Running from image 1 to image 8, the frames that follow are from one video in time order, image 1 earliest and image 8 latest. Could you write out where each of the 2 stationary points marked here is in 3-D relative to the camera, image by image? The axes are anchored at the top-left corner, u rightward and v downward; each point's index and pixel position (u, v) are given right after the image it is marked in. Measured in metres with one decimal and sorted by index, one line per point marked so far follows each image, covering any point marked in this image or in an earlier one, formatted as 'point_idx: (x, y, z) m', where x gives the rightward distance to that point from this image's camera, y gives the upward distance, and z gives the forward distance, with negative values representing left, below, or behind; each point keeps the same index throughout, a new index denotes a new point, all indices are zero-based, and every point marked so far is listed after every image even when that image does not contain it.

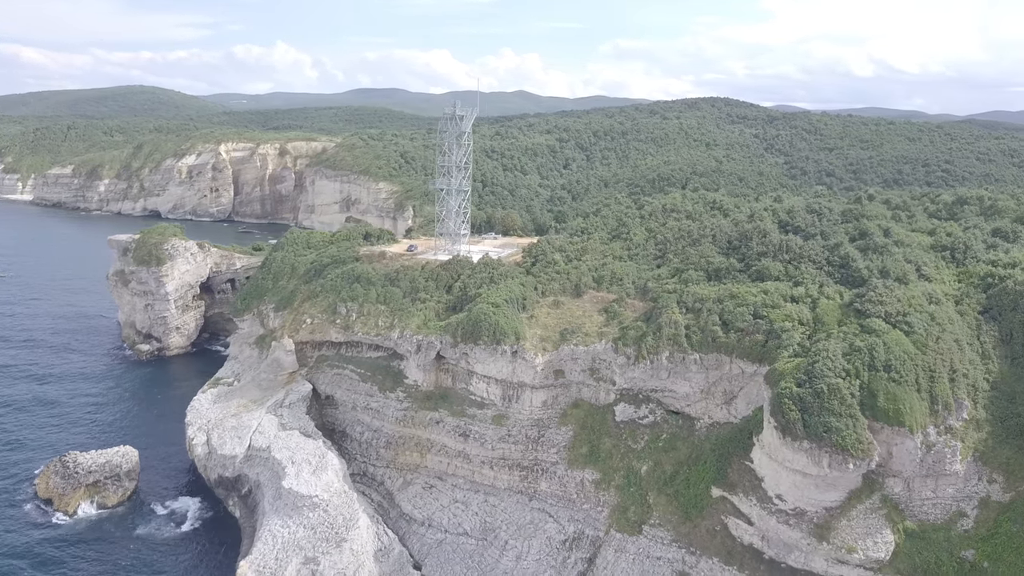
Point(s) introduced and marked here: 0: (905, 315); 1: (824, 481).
0: (+11.6, -0.8, +19.6) m
1: (+7.9, -4.9, +17.1) m
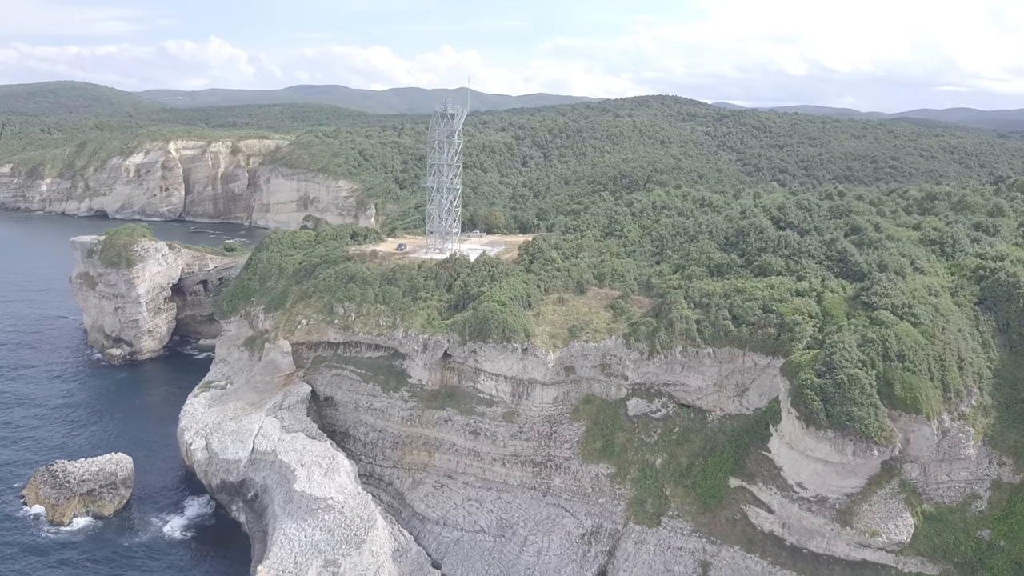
0: (+12.2, -0.6, +20.5) m
1: (+8.8, -4.7, +17.7) m
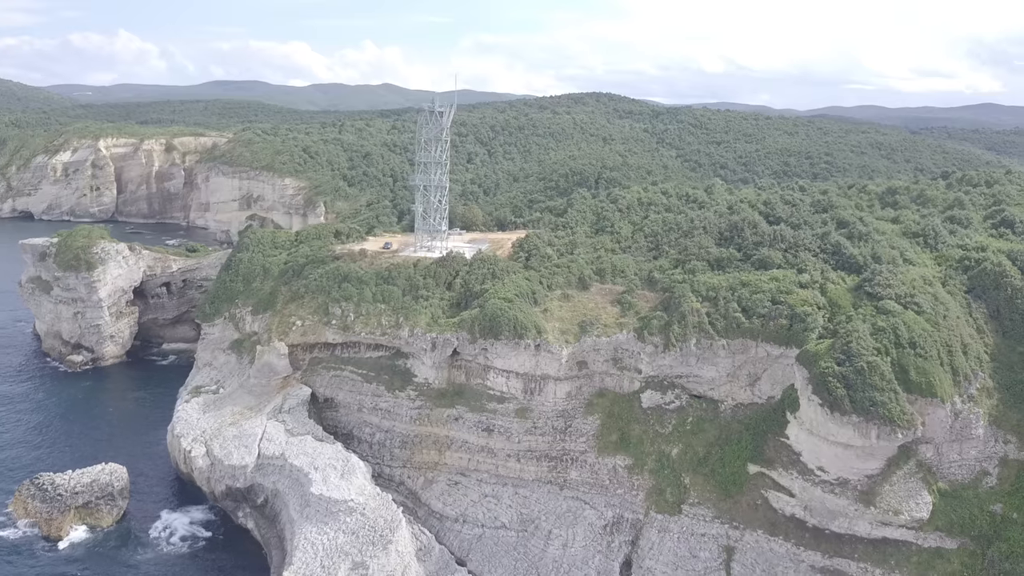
0: (+12.9, -0.3, +21.7) m
1: (+9.8, -4.5, +18.6) m
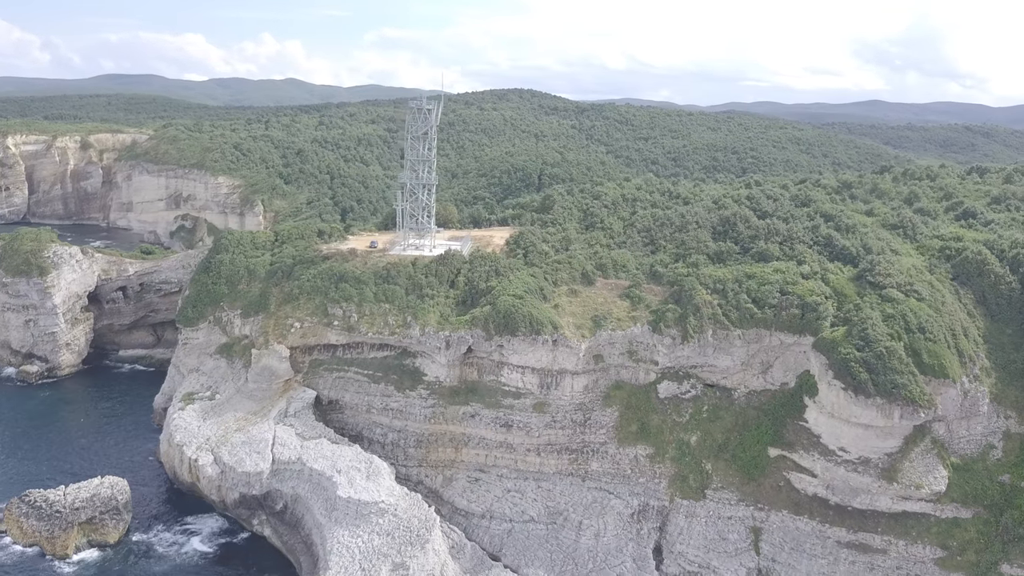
0: (+13.7, +0.1, +23.2) m
1: (+11.0, -4.2, +19.8) m
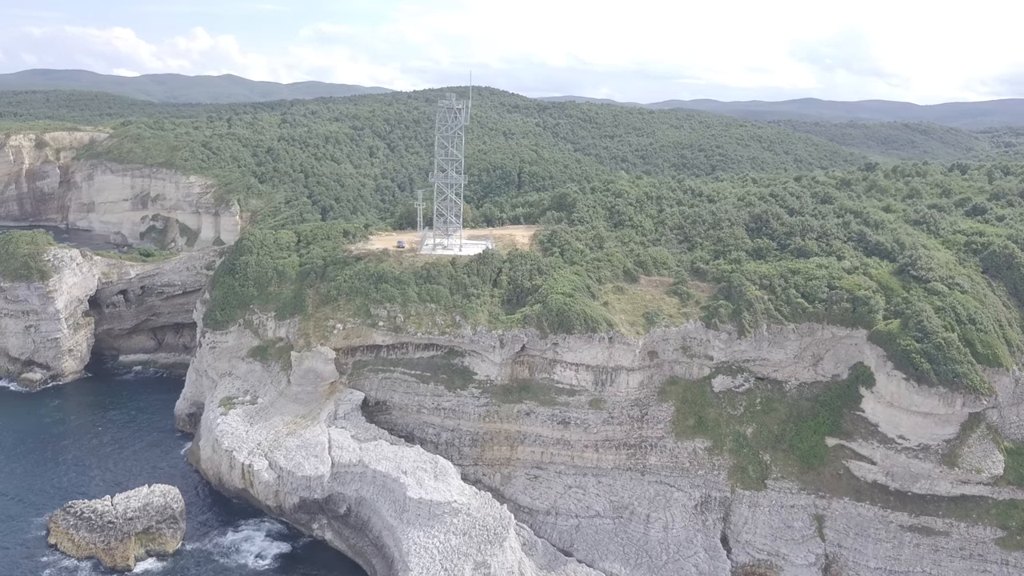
0: (+15.8, +0.4, +24.2) m
1: (+13.3, -4.0, +20.7) m
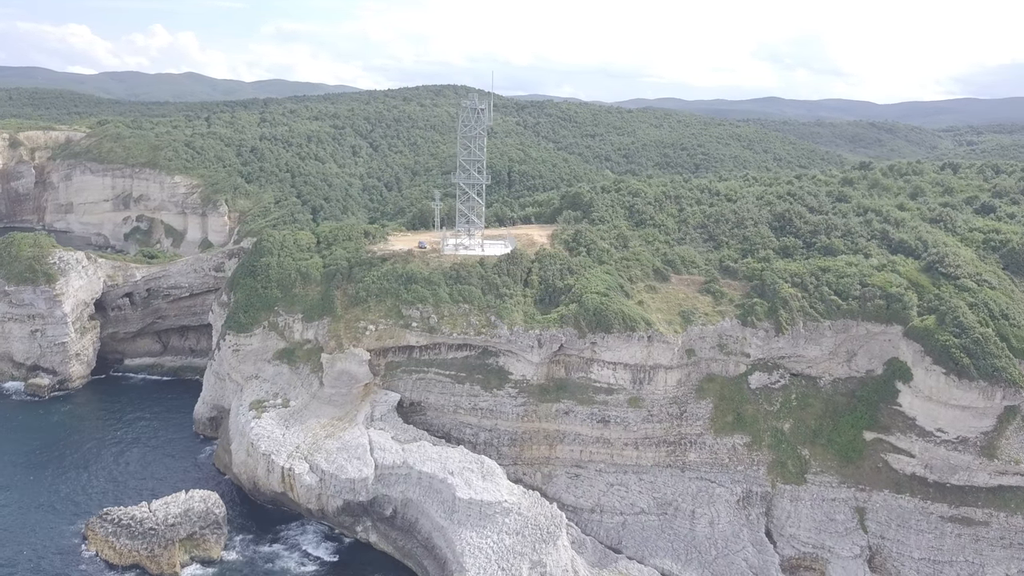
0: (+17.2, +0.5, +24.8) m
1: (+14.9, -3.9, +21.3) m
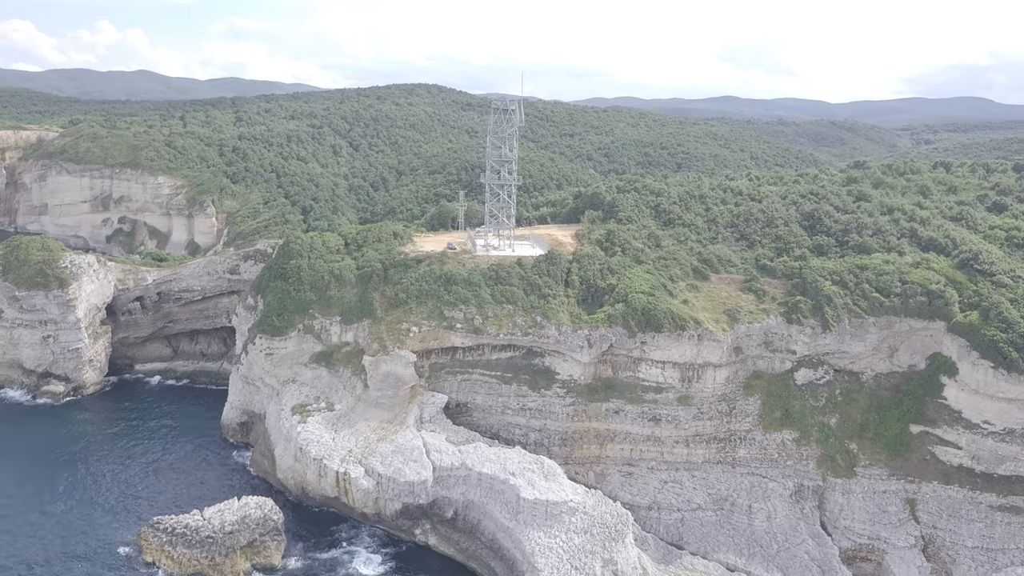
0: (+19.1, +0.6, +25.7) m
1: (+17.0, -3.8, +22.0) m
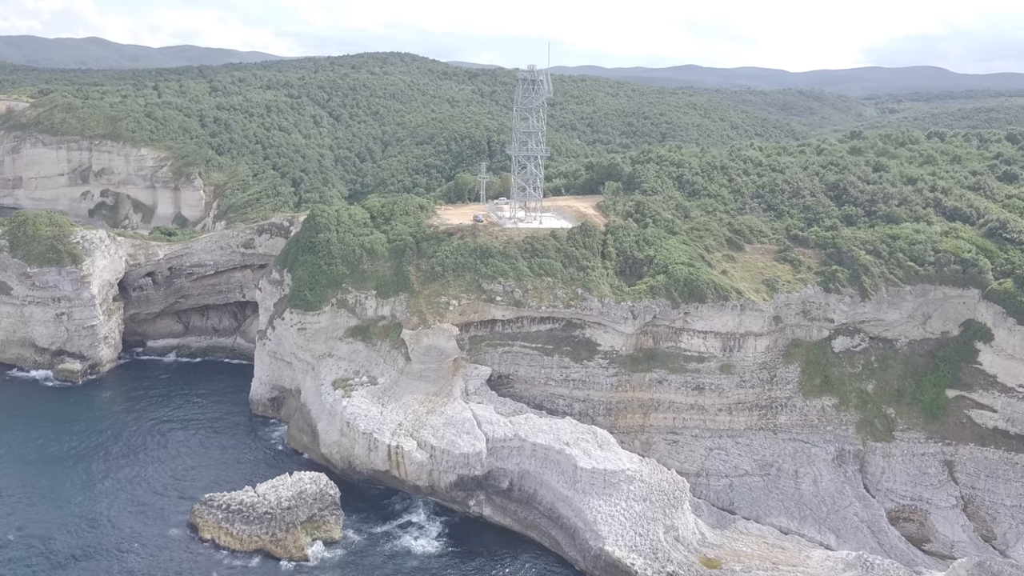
0: (+20.8, +1.9, +26.4) m
1: (+18.8, -2.7, +22.9) m
